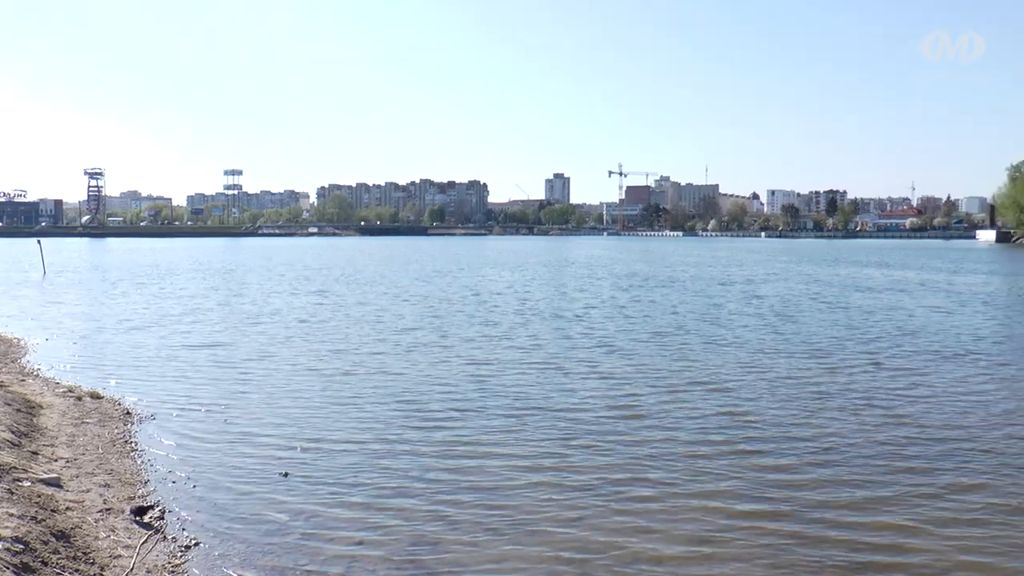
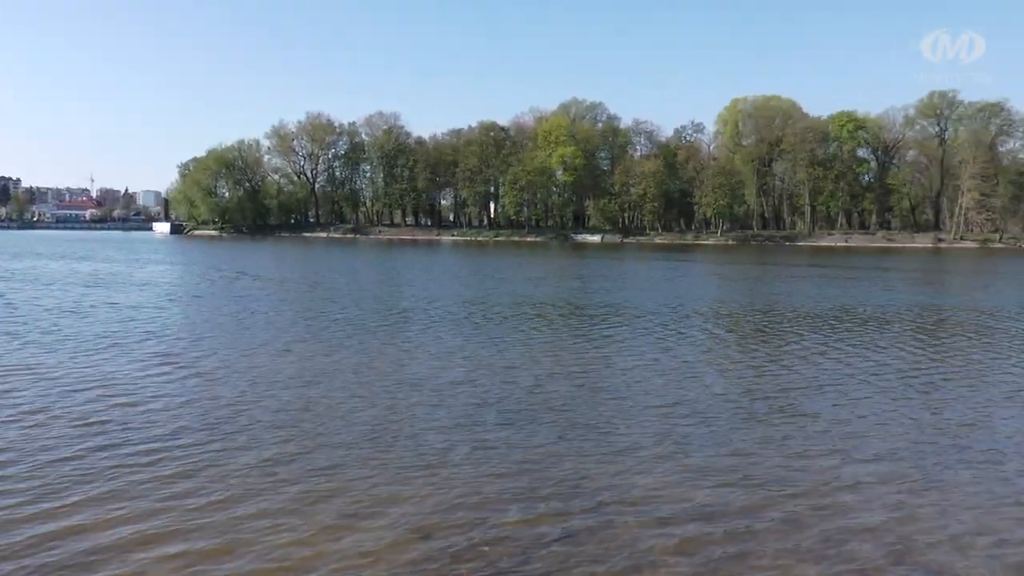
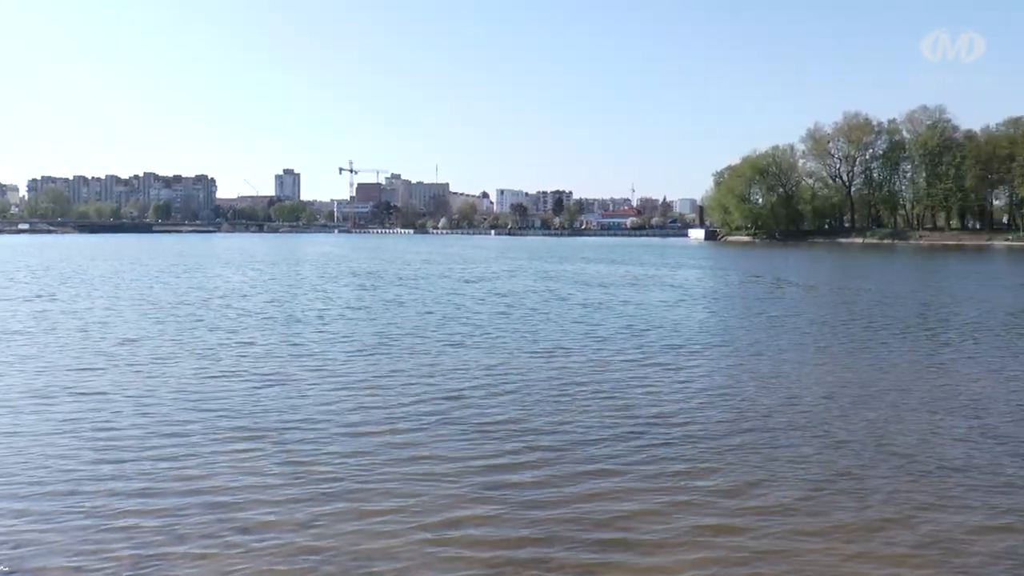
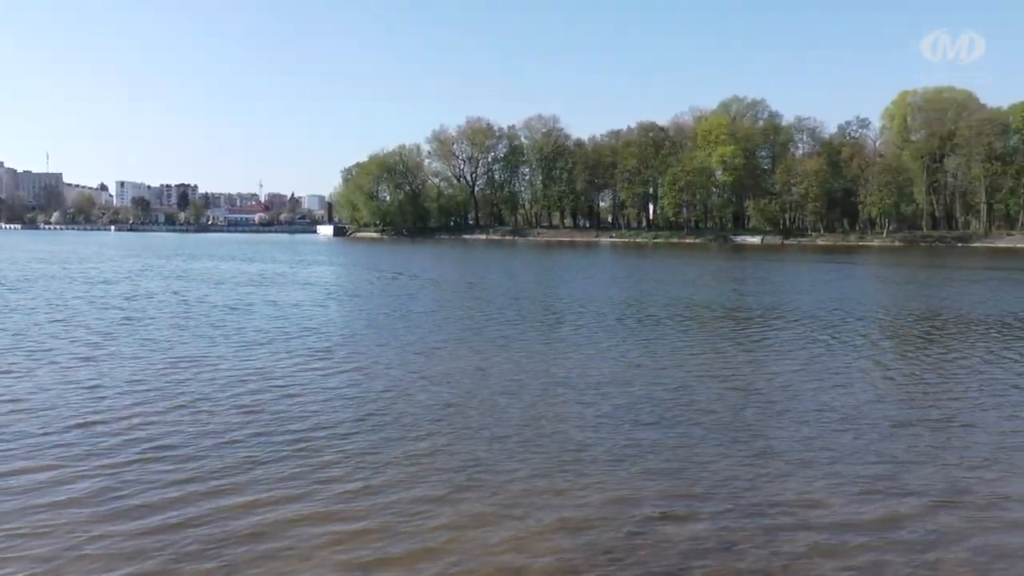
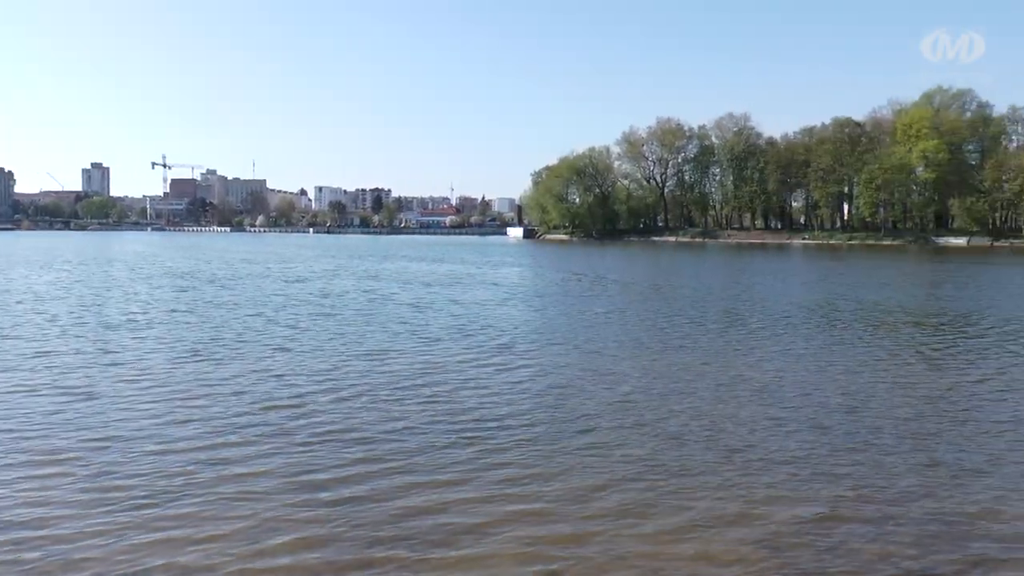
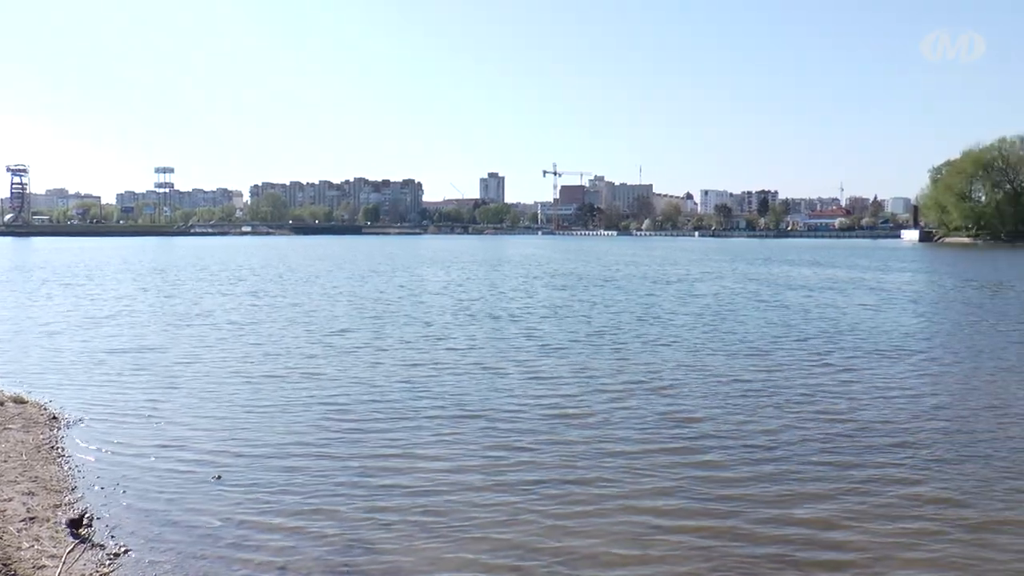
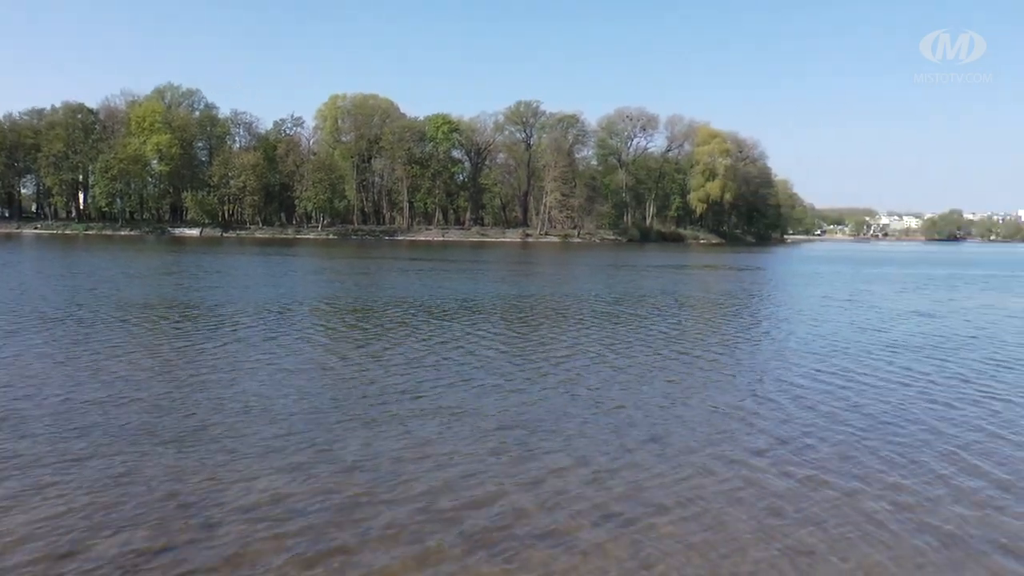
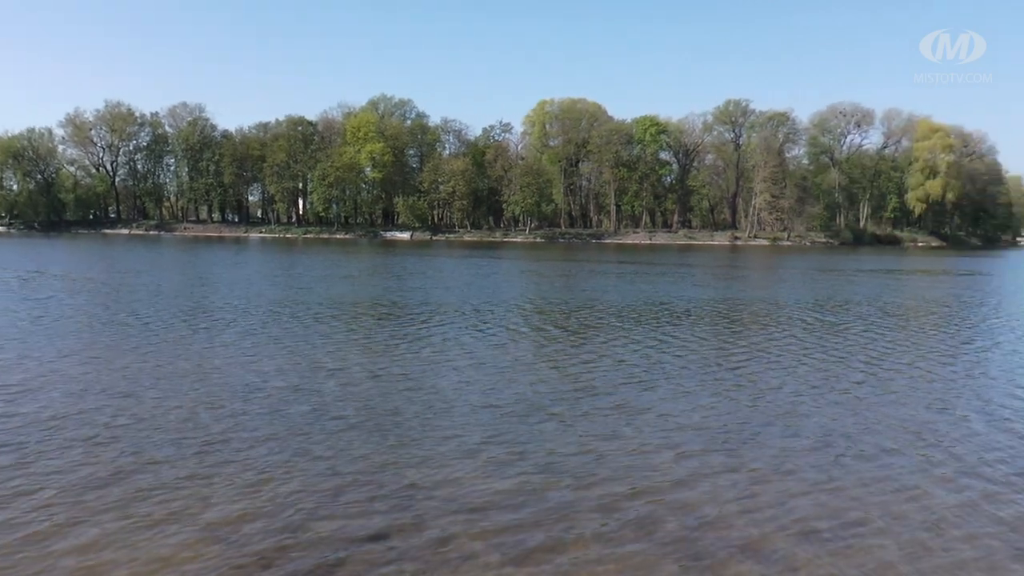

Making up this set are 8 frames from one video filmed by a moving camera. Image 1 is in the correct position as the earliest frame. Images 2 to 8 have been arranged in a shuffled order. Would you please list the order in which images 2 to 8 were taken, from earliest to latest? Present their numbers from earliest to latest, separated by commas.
6, 3, 5, 4, 2, 8, 7
